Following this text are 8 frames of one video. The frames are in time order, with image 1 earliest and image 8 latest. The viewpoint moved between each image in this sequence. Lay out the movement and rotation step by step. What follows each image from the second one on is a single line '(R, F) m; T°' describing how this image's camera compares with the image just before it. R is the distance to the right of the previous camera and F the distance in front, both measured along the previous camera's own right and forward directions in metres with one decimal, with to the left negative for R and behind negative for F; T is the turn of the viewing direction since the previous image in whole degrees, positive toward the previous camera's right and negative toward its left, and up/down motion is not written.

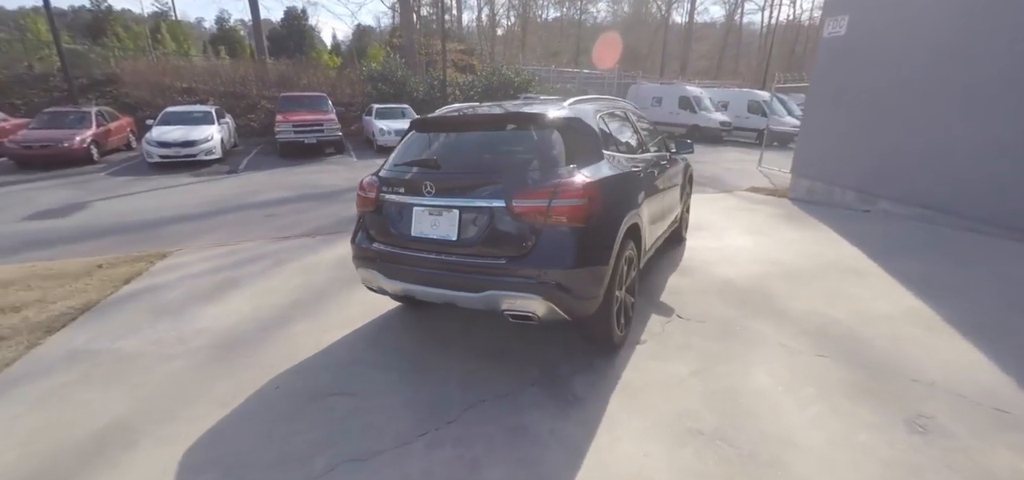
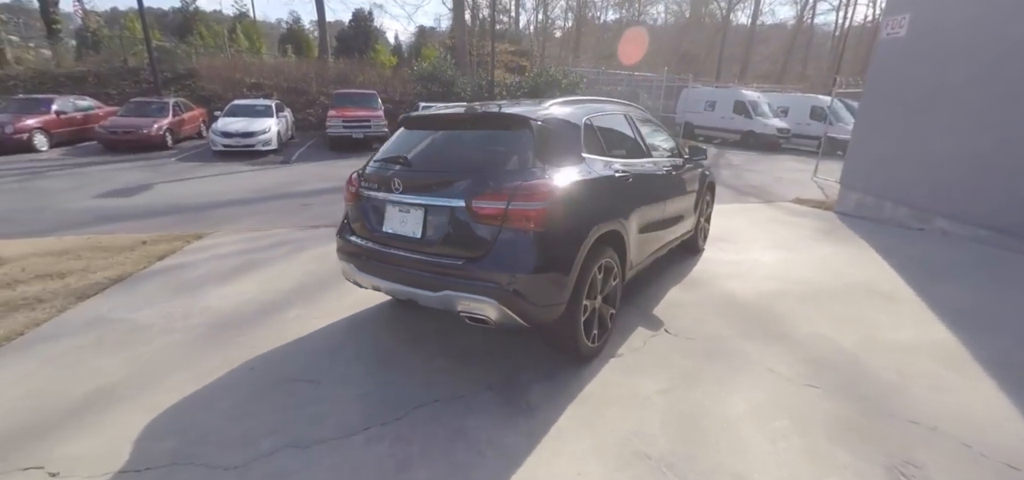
(+0.6, +0.1) m; -7°
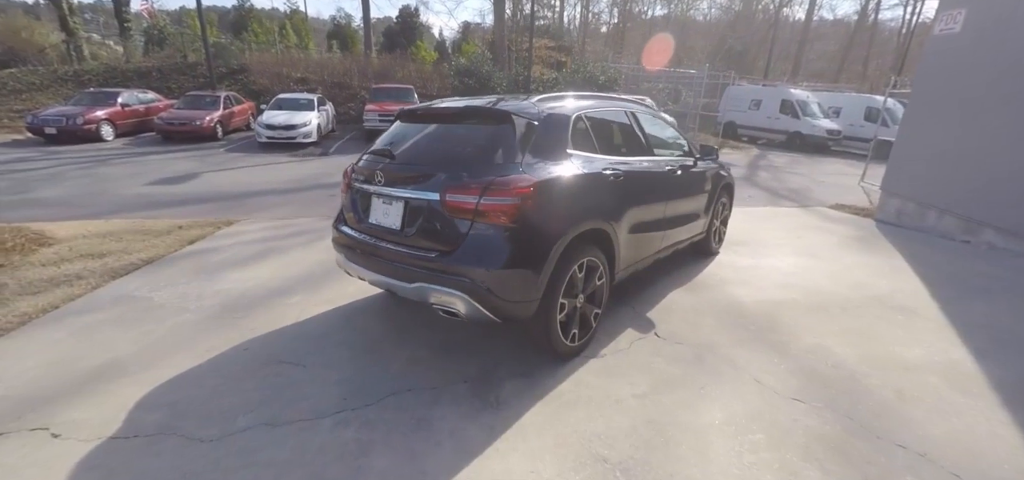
(+0.4, 0.0) m; -6°
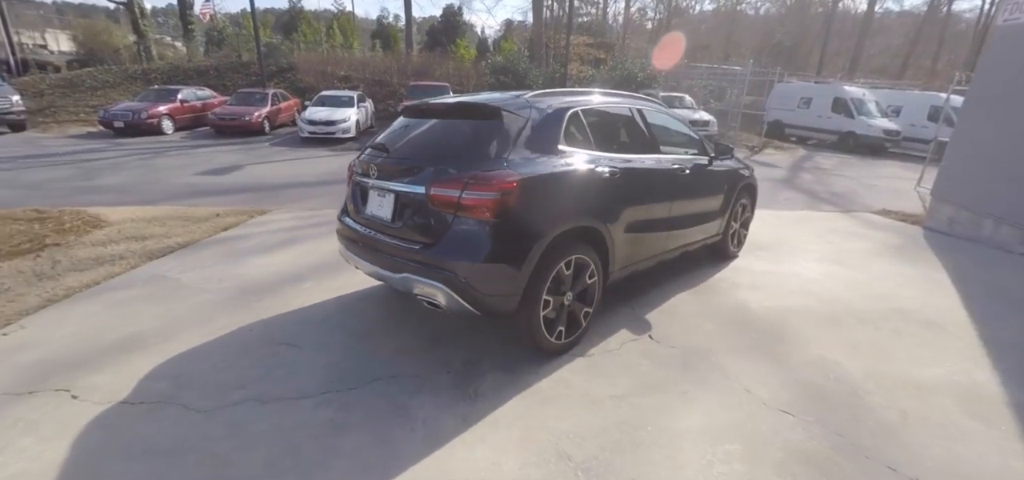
(+0.4, 0.0) m; -5°
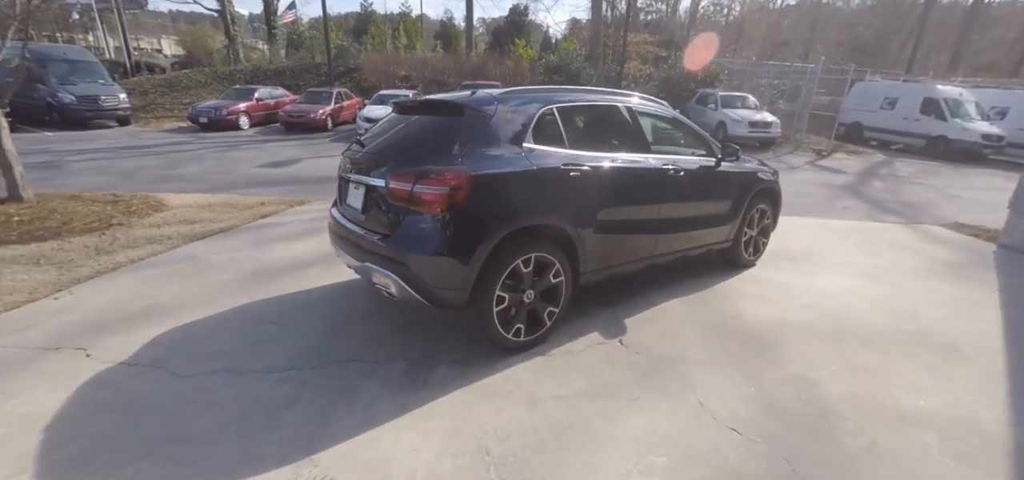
(+0.7, 0.0) m; -9°
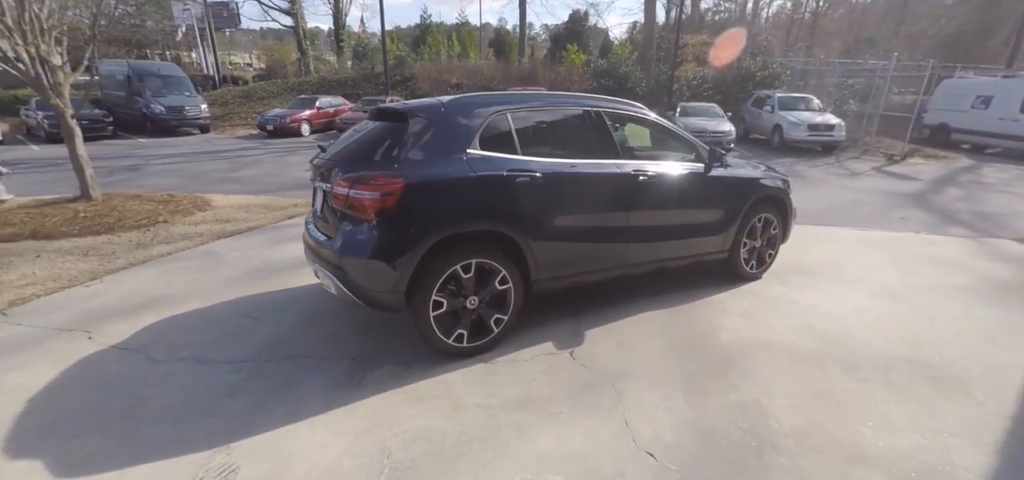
(+0.9, +0.1) m; -9°
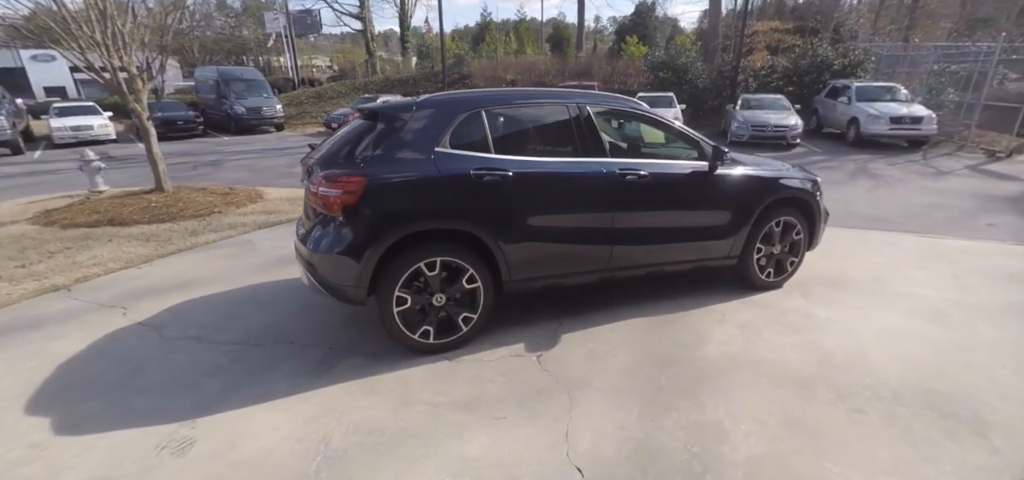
(+0.7, +0.1) m; -9°
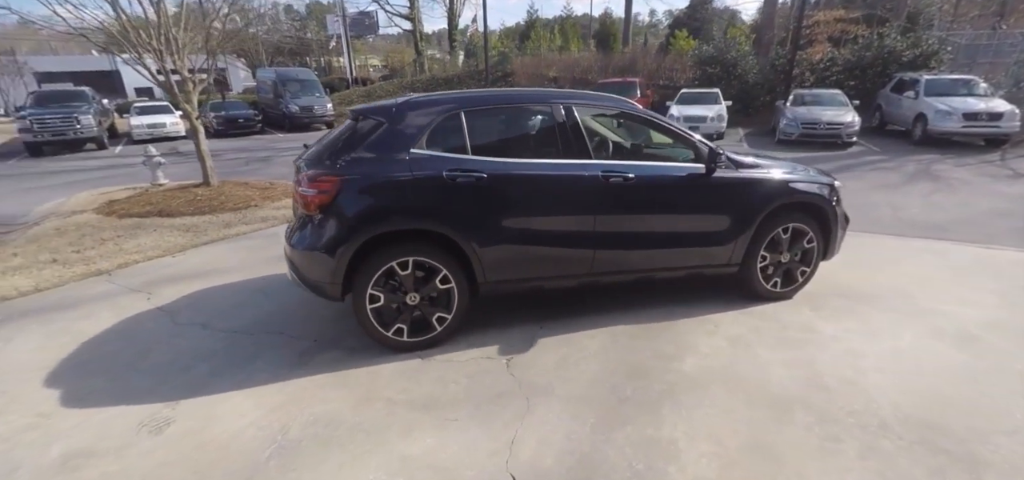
(+0.5, +0.1) m; -7°
